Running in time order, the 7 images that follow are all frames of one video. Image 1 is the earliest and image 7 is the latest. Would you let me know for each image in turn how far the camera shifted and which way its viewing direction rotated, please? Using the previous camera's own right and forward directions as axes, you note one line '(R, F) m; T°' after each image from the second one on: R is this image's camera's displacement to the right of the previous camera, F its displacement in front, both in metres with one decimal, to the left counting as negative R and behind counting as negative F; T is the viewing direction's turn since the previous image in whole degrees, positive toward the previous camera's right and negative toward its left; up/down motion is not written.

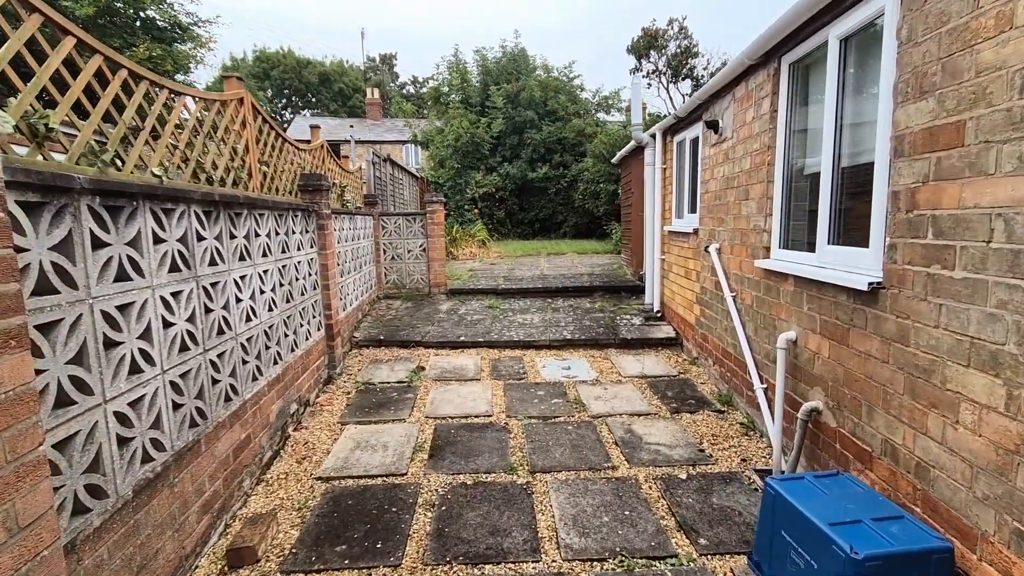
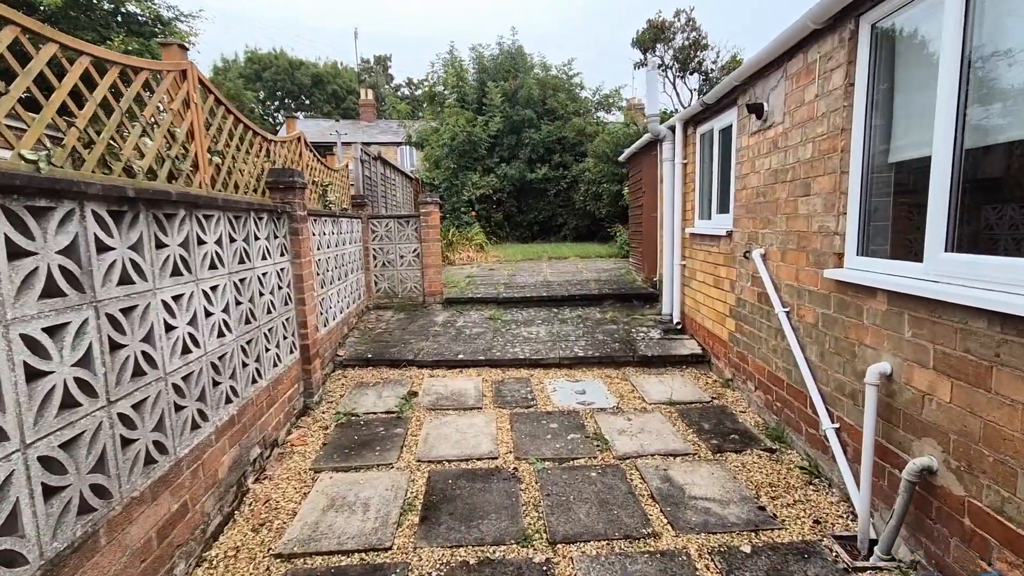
(-0.1, +0.5) m; 0°
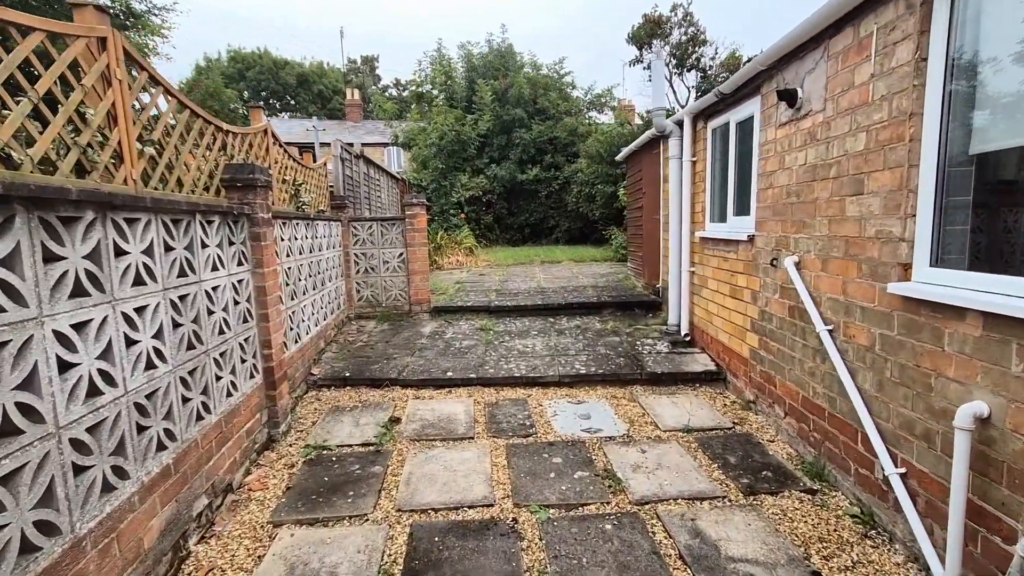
(0.0, +0.4) m; +1°
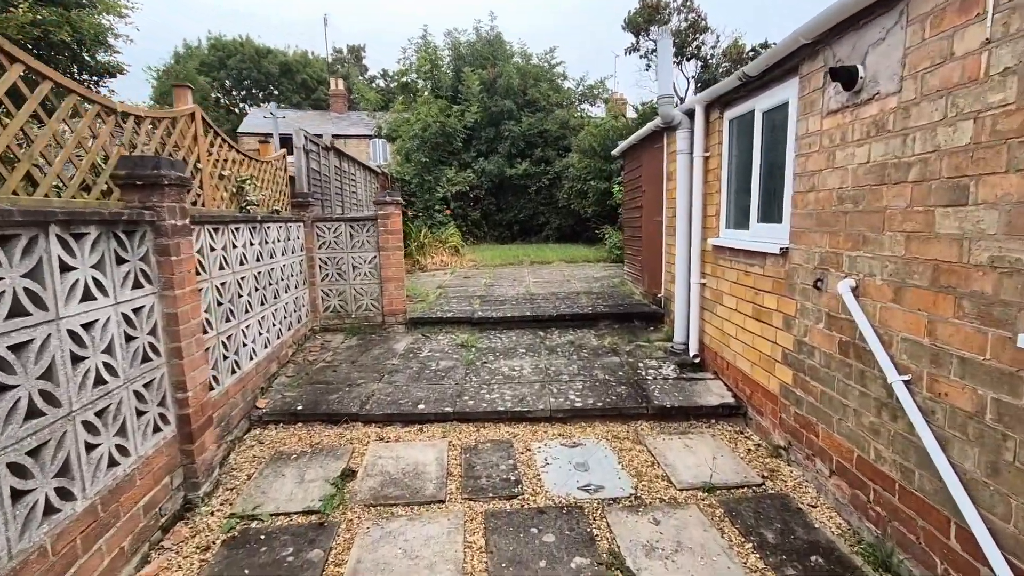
(0.0, +0.5) m; +1°
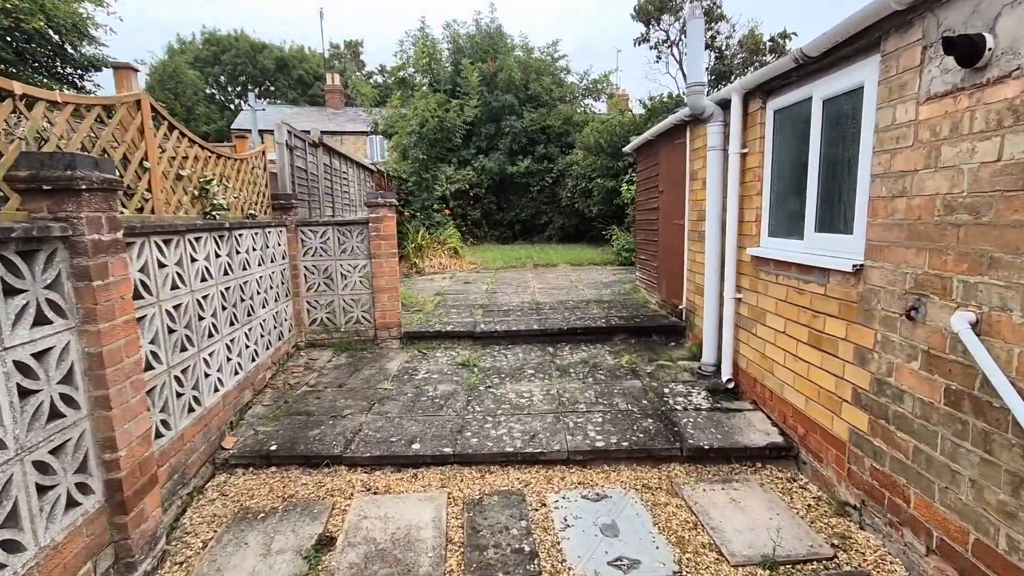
(-0.1, +0.4) m; 0°
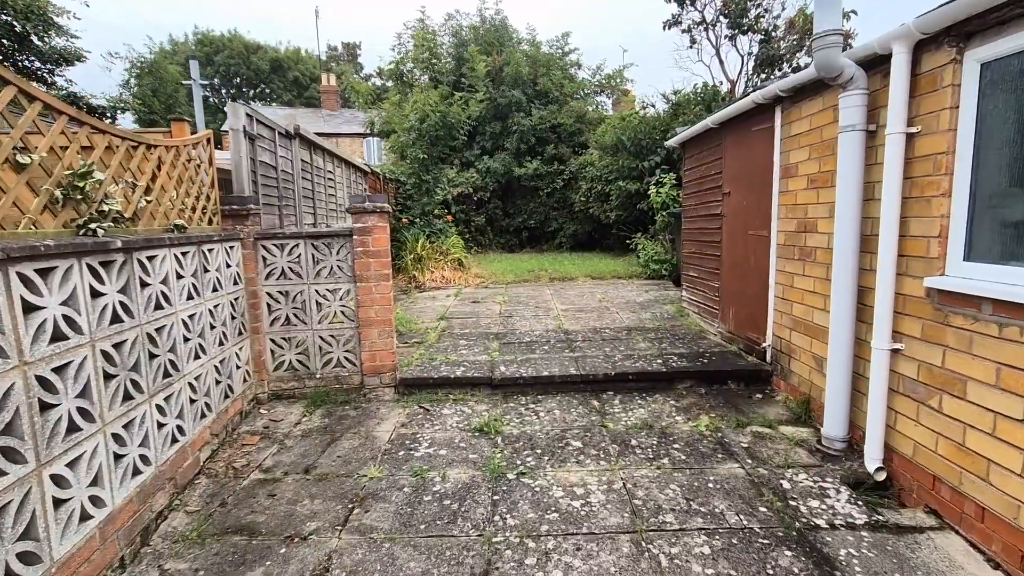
(-0.2, +1.0) m; 0°
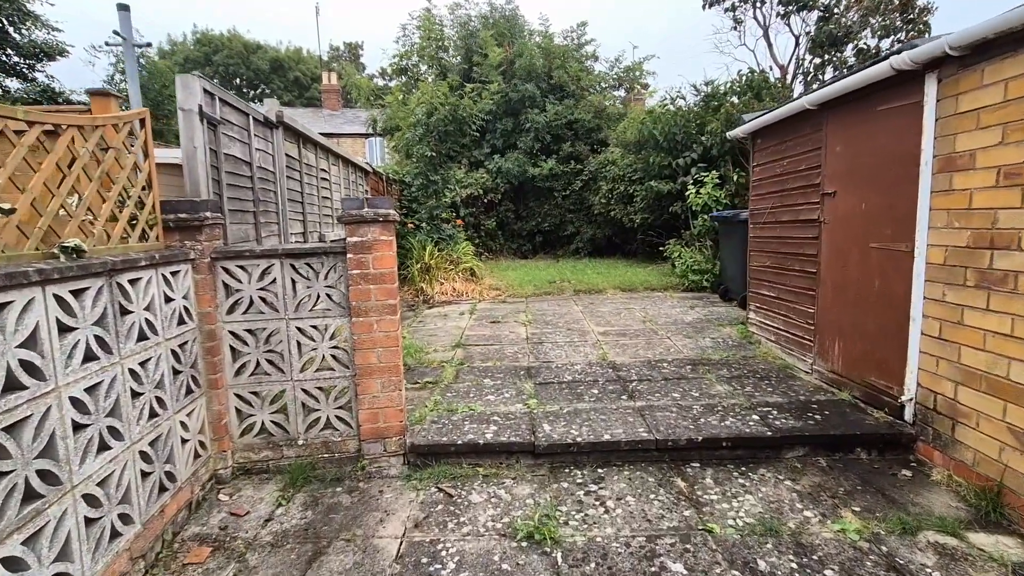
(-0.2, +0.8) m; 0°
